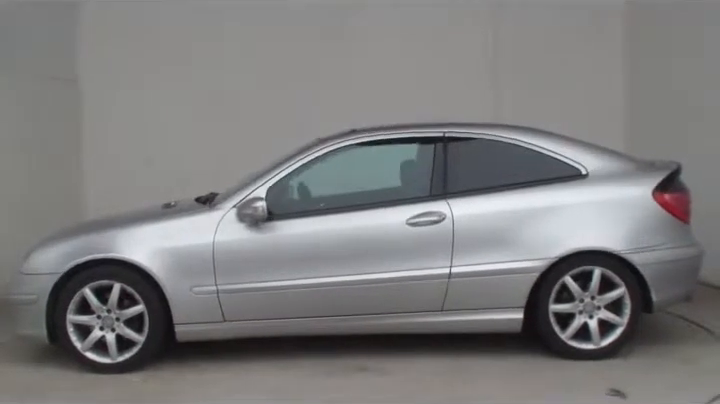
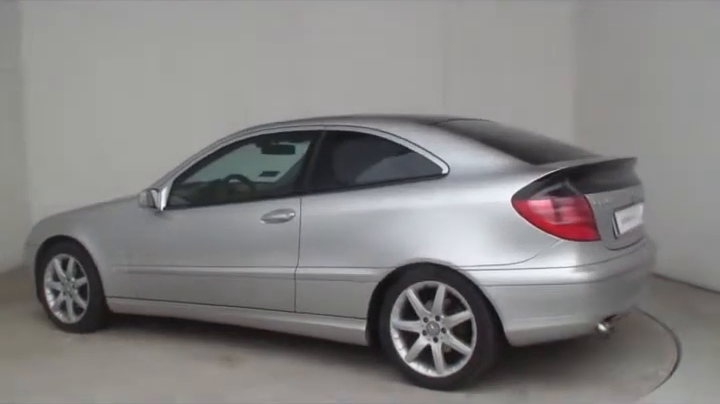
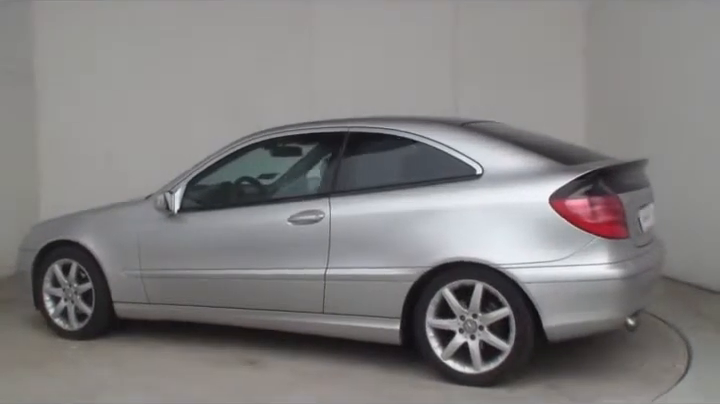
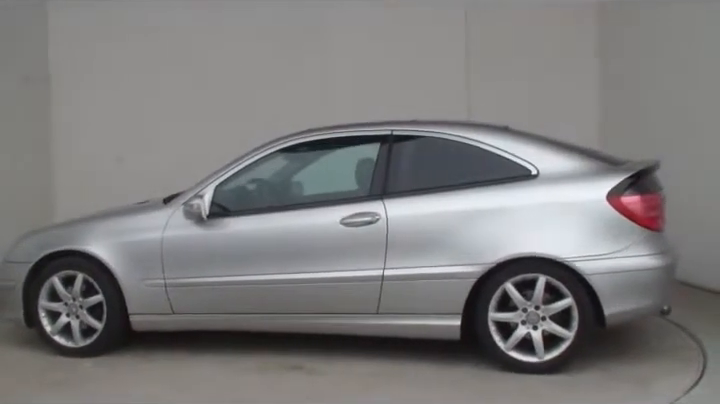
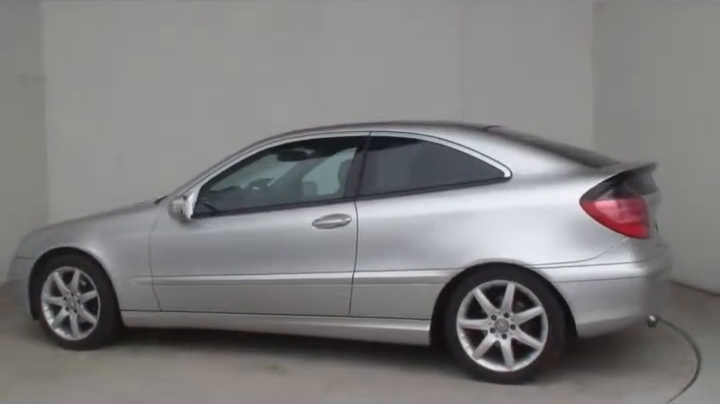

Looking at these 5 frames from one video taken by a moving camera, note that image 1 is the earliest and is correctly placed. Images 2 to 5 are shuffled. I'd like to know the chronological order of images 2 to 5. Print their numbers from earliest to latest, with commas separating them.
4, 5, 3, 2
